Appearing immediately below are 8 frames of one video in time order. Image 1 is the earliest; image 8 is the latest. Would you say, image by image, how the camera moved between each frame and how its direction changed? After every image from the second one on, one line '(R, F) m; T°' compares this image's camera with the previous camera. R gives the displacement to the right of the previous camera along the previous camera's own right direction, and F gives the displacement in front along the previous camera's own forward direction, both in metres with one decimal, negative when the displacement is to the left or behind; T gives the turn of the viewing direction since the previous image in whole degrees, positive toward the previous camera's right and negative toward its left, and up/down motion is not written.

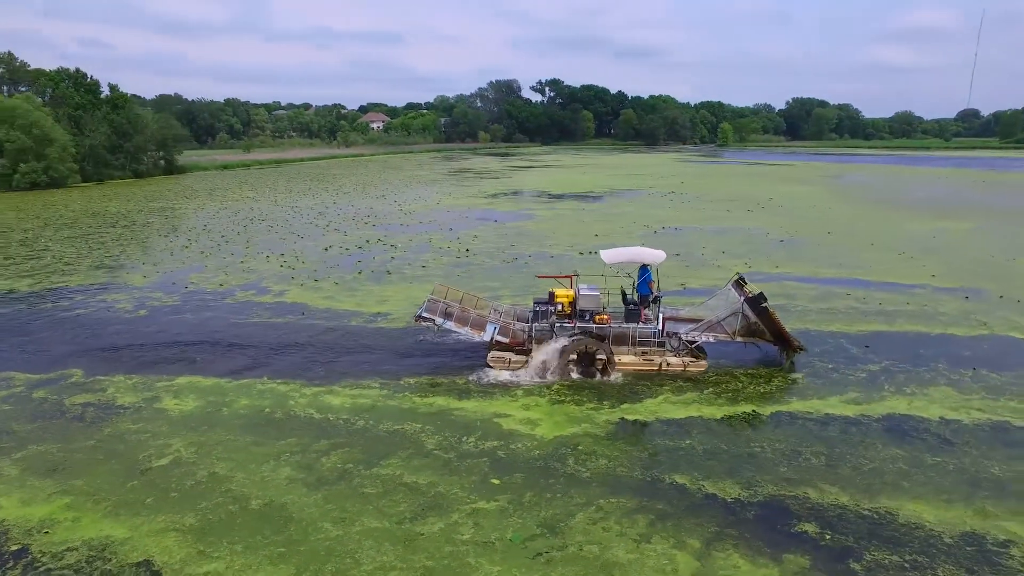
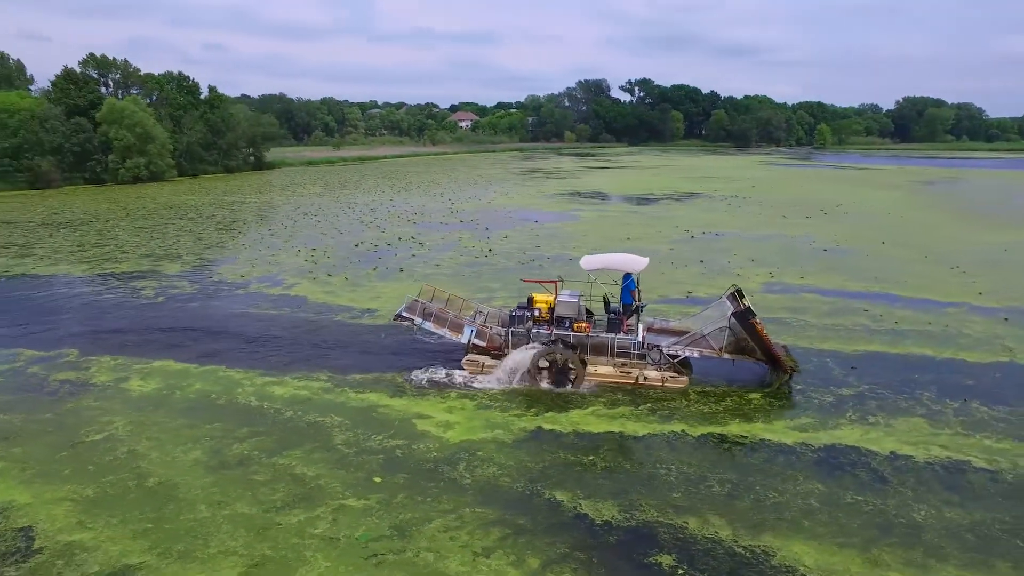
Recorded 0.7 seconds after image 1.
(+3.1, +0.3) m; -9°
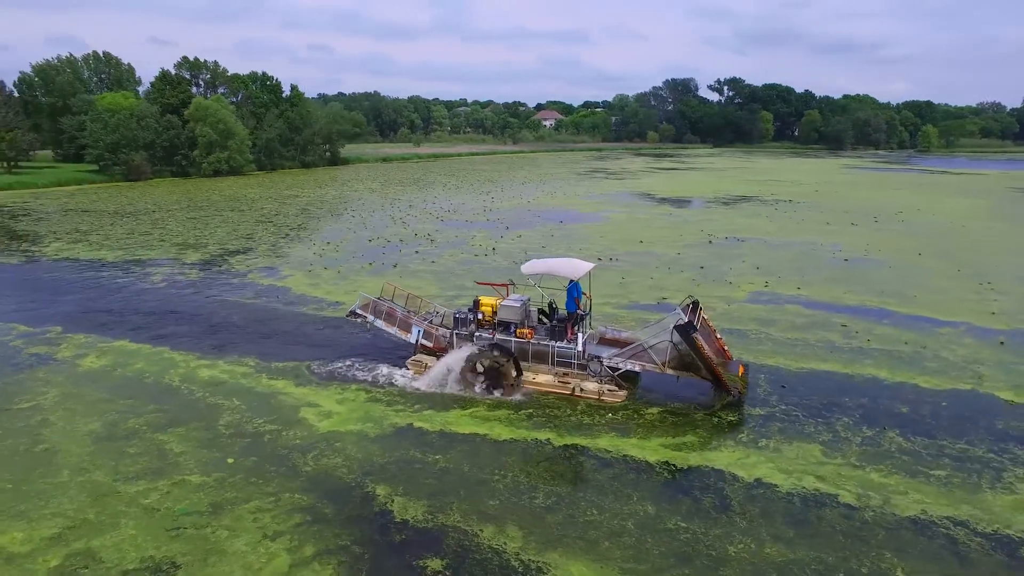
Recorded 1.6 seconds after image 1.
(+3.8, +0.2) m; -8°
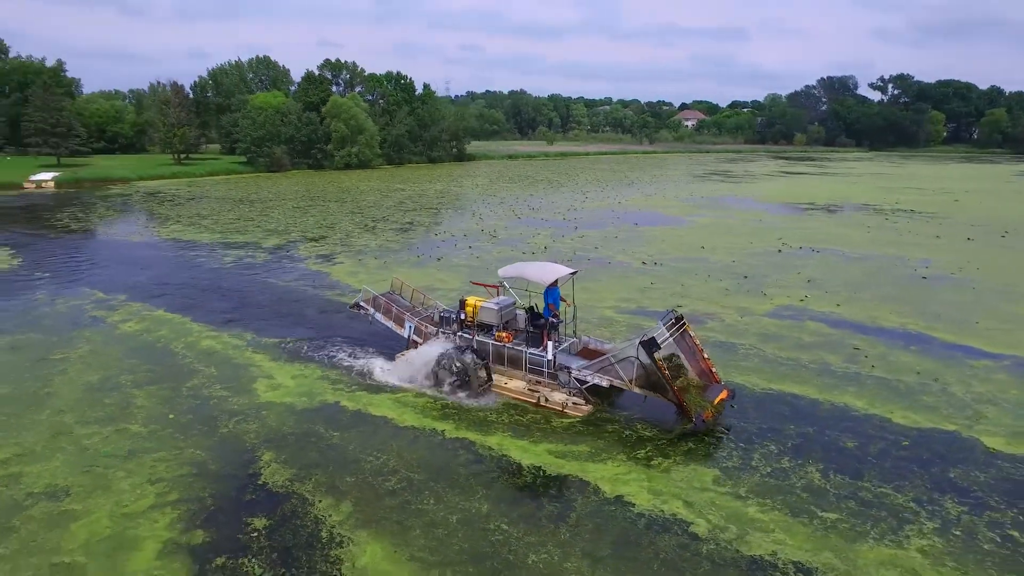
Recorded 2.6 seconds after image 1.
(+4.1, +0.2) m; -13°
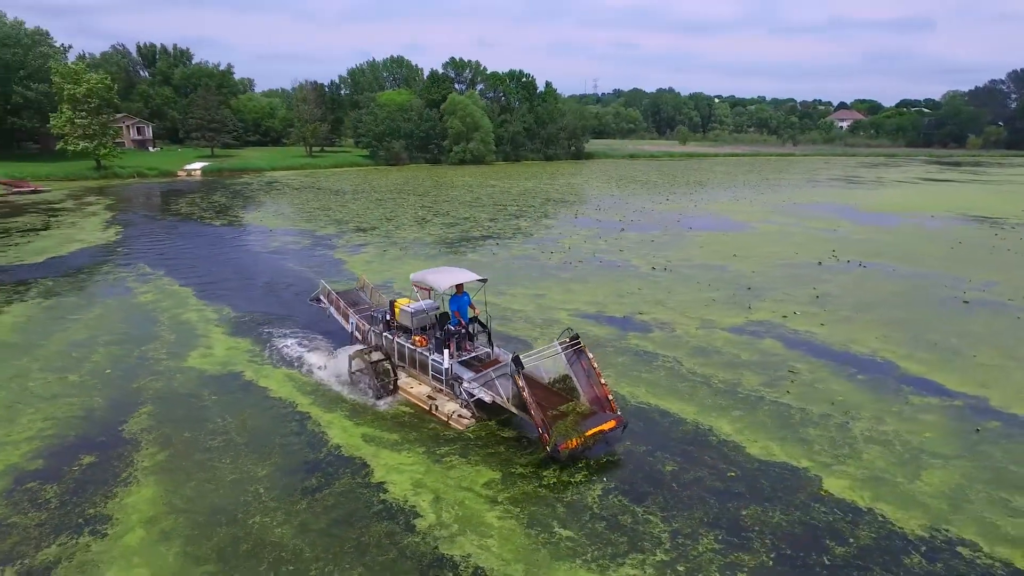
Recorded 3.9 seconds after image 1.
(+5.5, +0.2) m; -14°
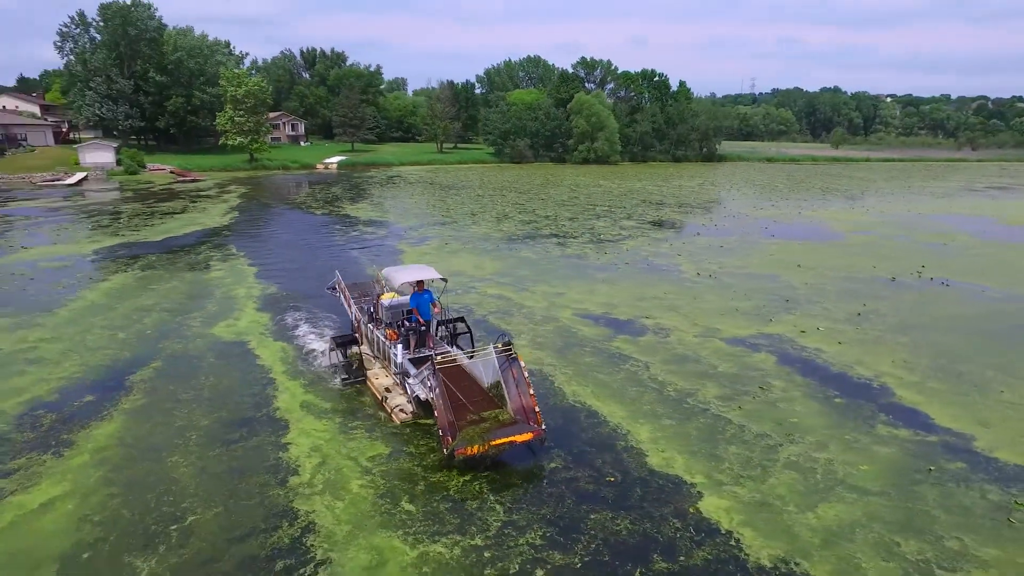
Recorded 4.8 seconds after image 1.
(+4.1, 0.0) m; -13°
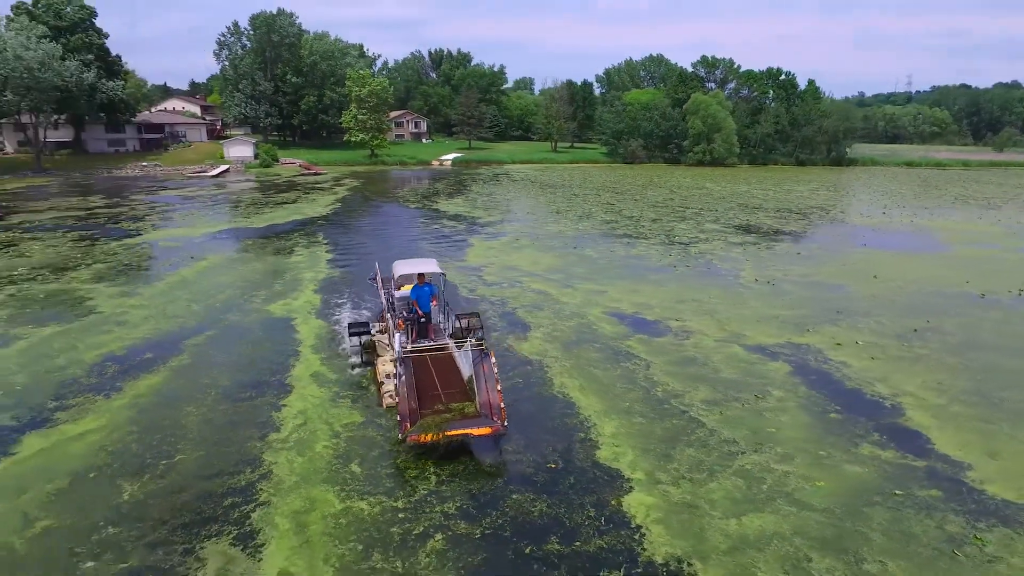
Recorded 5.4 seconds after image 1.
(+2.8, -0.3) m; -12°
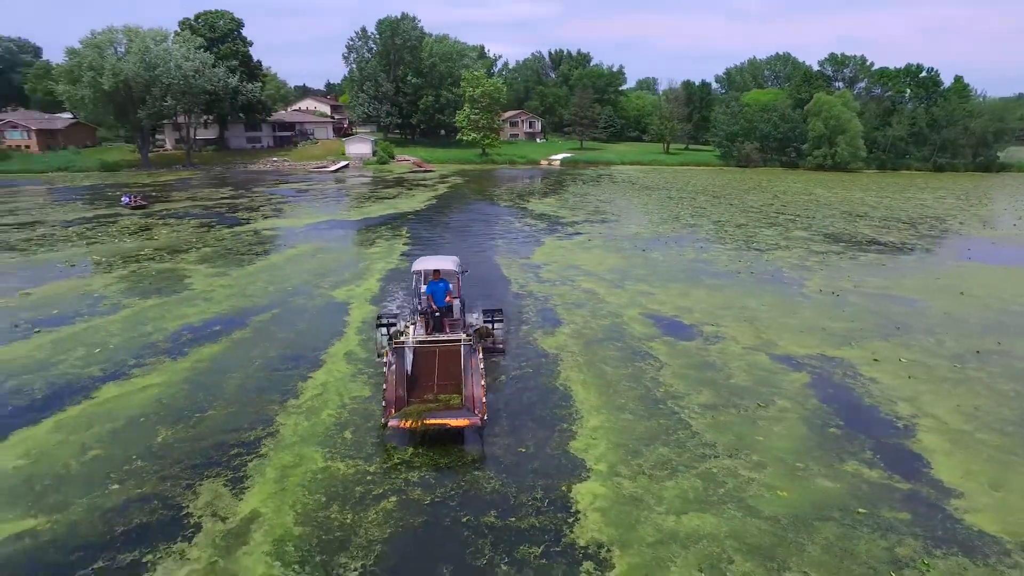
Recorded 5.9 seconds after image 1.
(+2.5, -0.5) m; -11°
